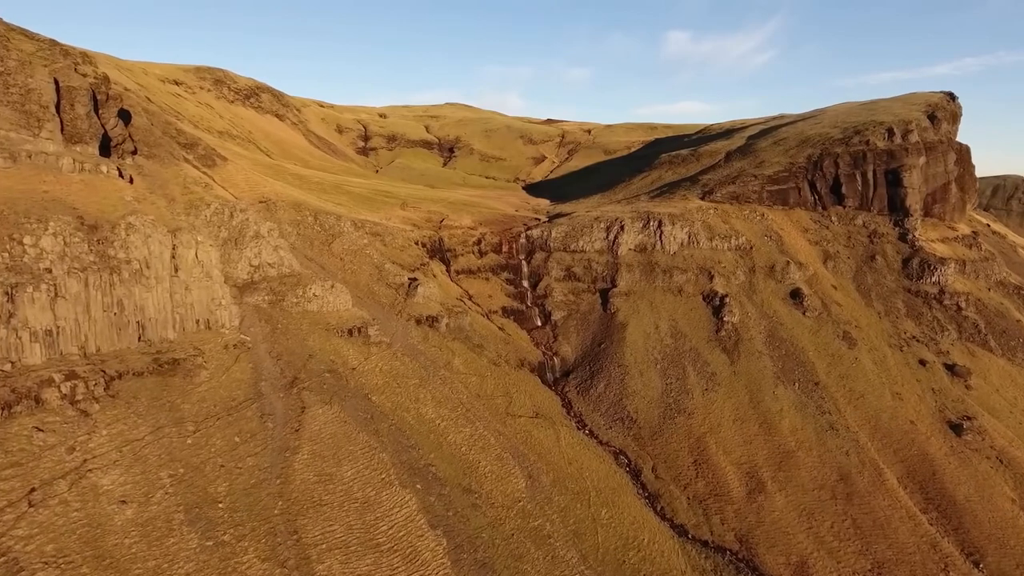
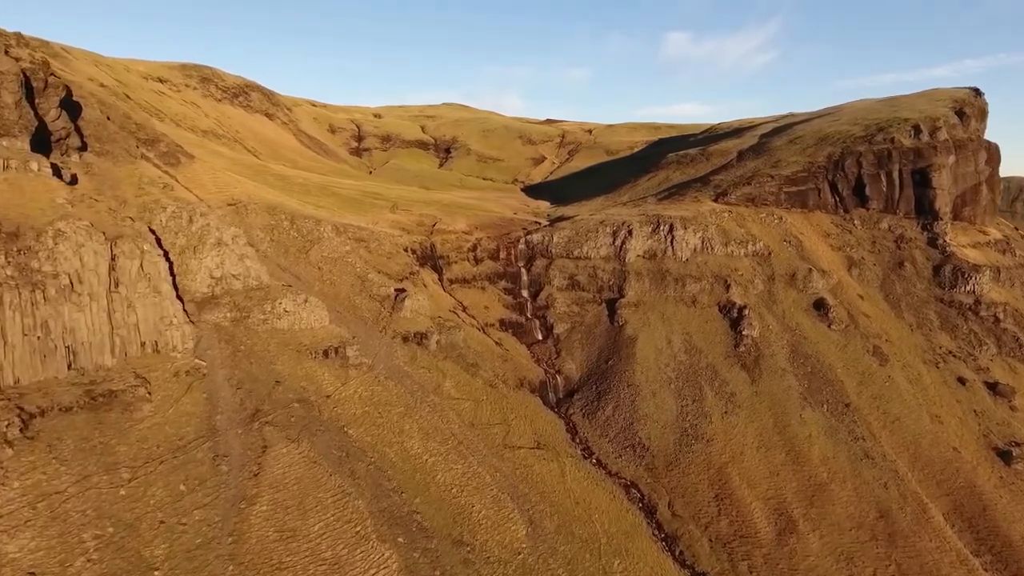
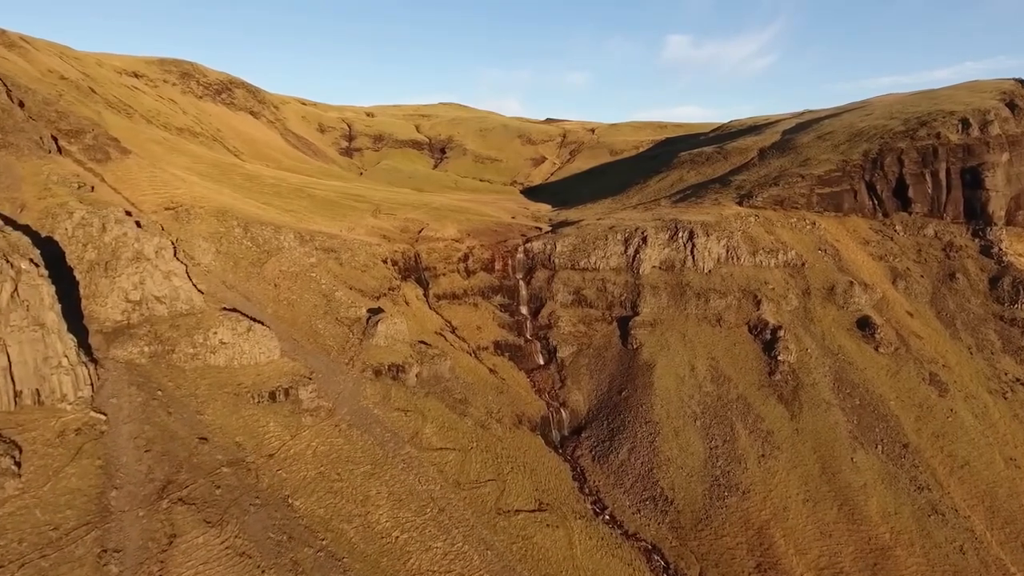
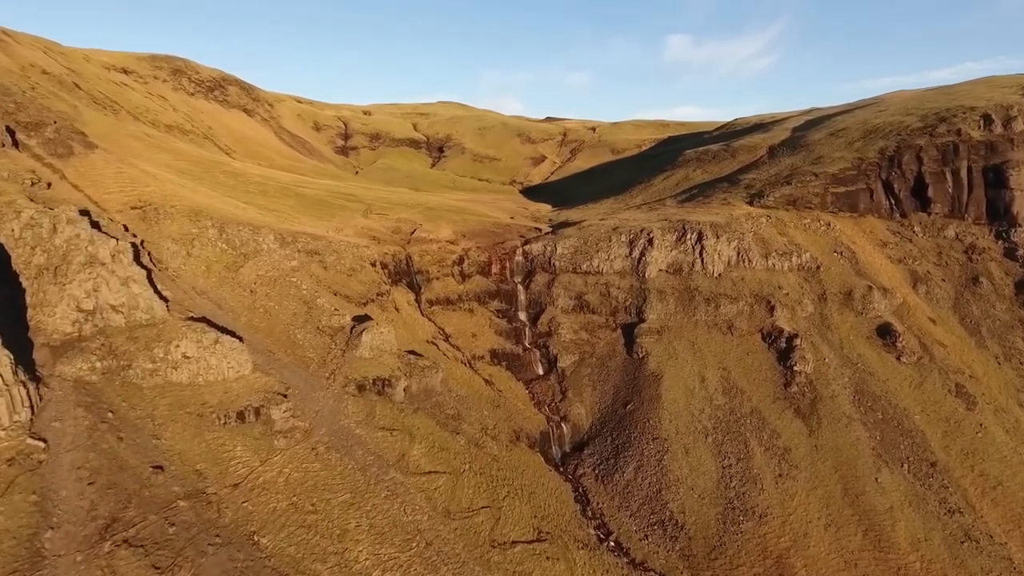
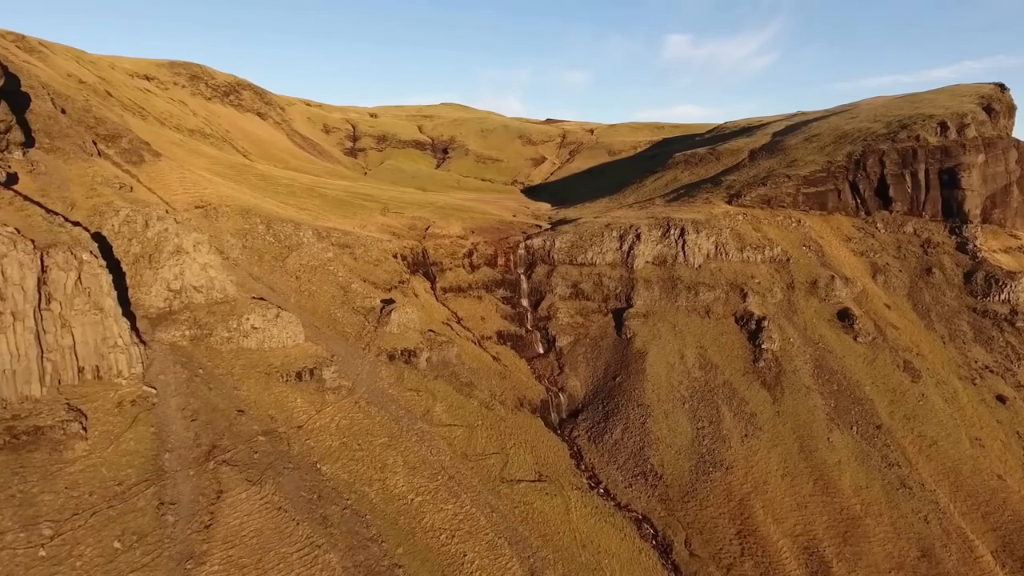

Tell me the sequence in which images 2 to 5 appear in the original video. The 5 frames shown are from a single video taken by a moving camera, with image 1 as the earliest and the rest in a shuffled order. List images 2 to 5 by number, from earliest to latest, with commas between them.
2, 5, 3, 4
